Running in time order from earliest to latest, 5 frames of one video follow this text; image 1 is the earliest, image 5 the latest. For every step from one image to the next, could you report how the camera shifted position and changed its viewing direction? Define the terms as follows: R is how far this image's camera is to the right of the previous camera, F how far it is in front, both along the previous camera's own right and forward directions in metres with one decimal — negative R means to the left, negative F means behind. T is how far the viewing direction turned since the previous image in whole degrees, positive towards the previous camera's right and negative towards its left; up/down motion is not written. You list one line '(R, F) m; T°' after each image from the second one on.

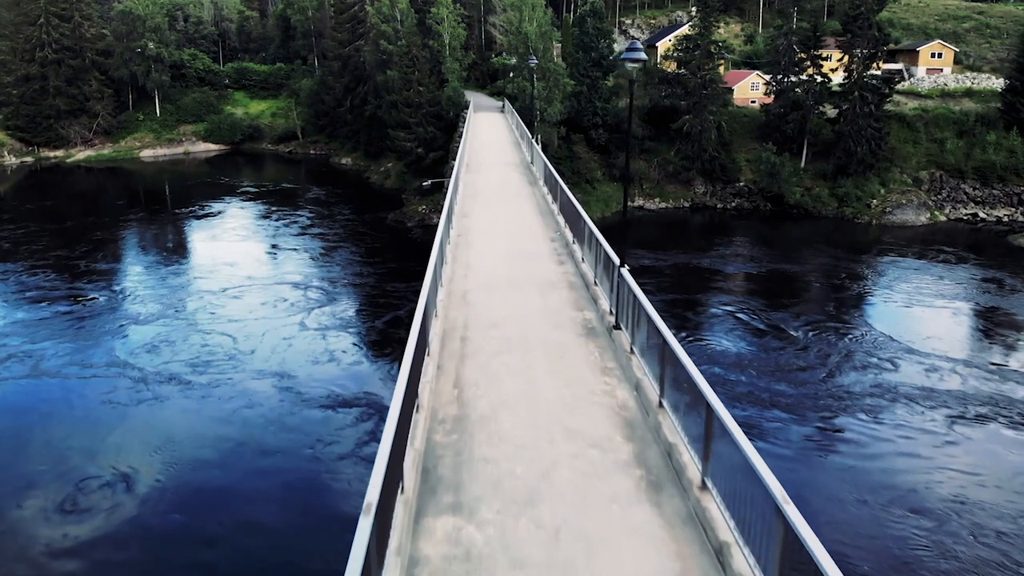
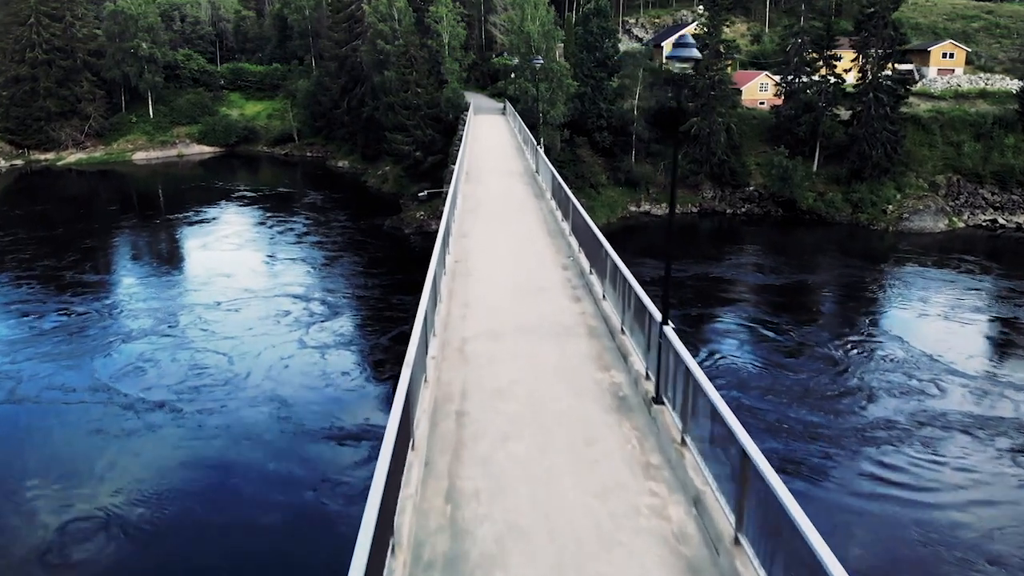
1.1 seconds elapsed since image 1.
(-0.1, +1.3) m; 0°
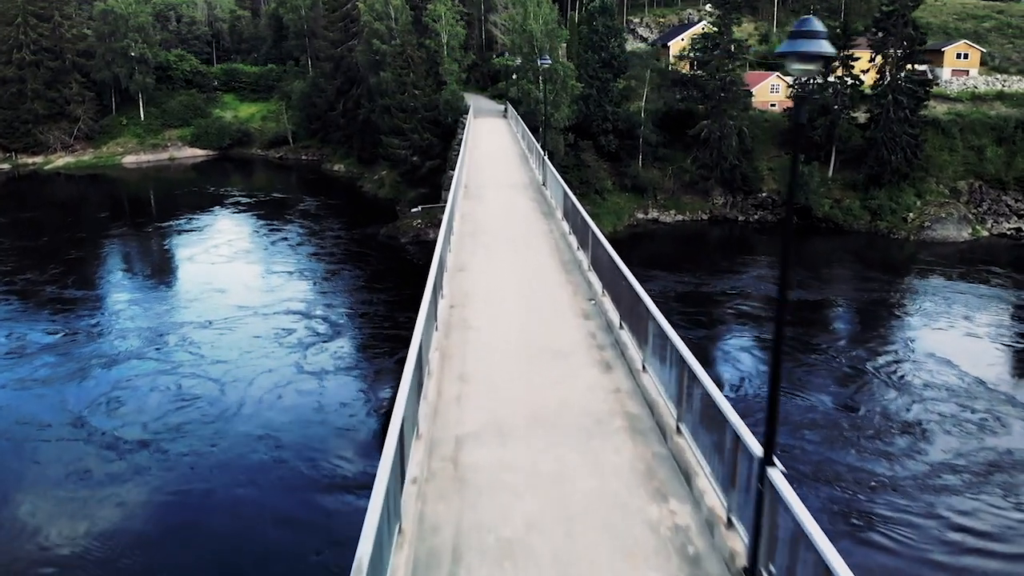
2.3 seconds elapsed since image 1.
(-0.1, +1.6) m; 0°
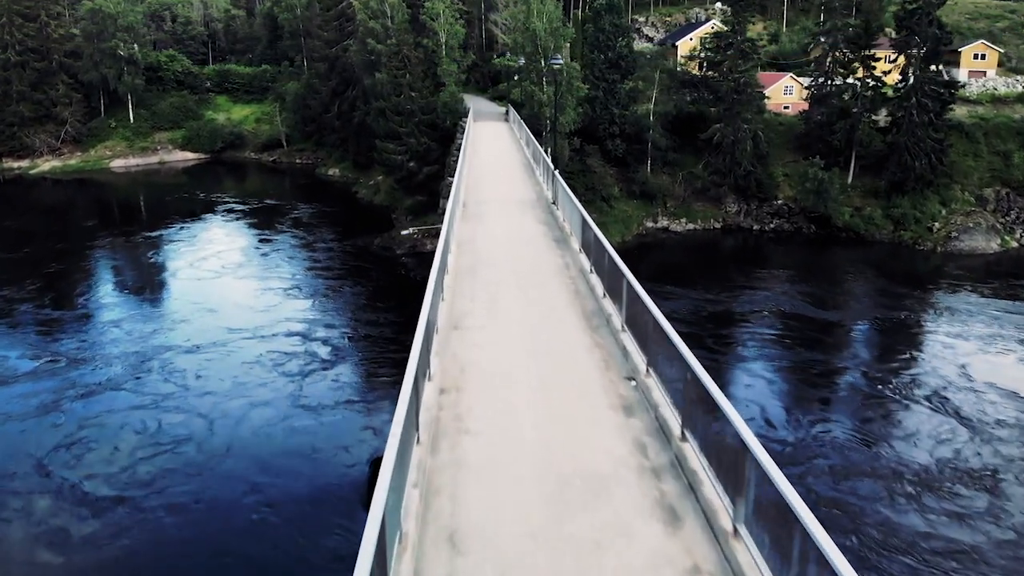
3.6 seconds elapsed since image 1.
(-0.1, +1.8) m; 0°
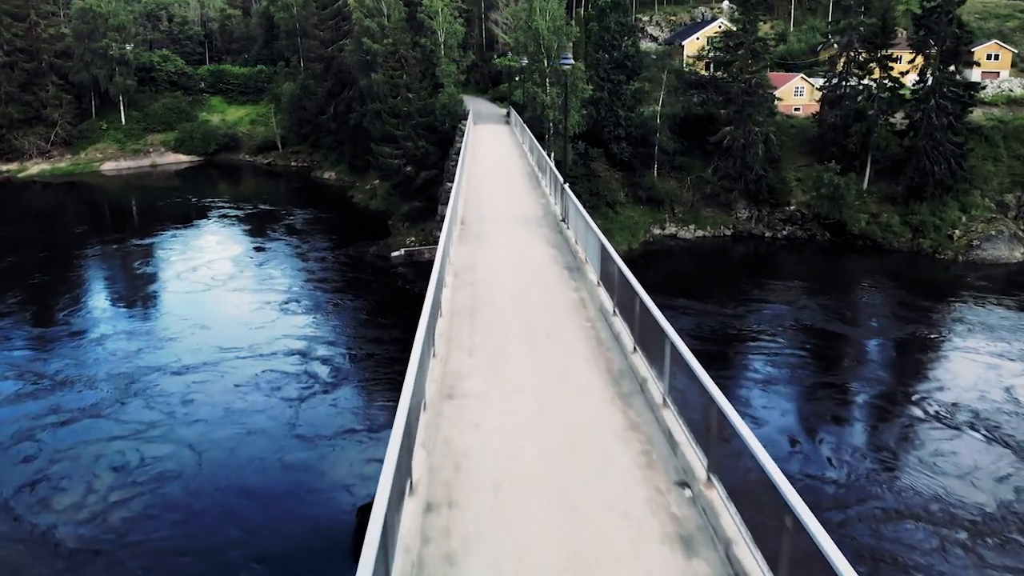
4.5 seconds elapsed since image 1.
(-0.1, +1.3) m; 0°
